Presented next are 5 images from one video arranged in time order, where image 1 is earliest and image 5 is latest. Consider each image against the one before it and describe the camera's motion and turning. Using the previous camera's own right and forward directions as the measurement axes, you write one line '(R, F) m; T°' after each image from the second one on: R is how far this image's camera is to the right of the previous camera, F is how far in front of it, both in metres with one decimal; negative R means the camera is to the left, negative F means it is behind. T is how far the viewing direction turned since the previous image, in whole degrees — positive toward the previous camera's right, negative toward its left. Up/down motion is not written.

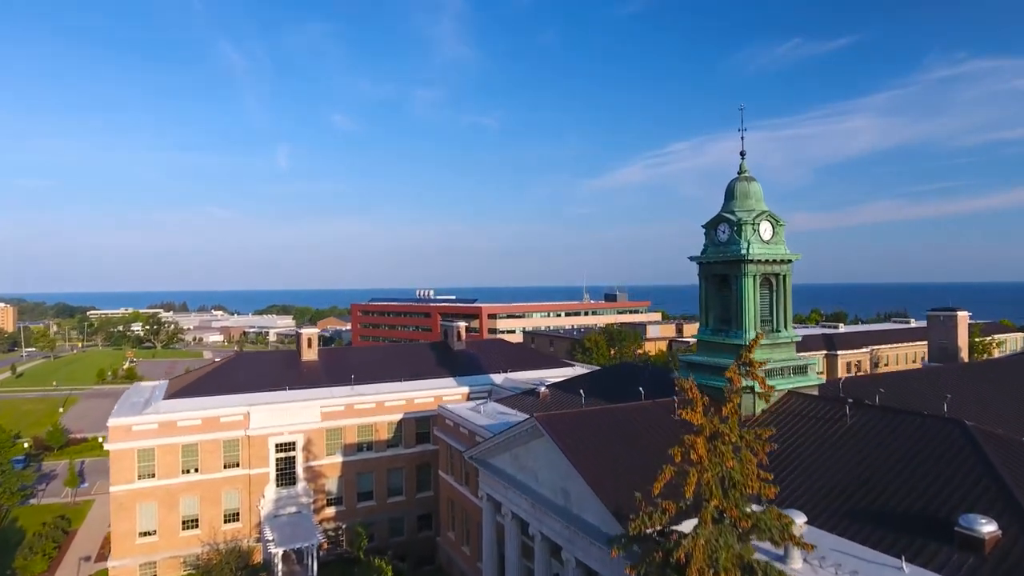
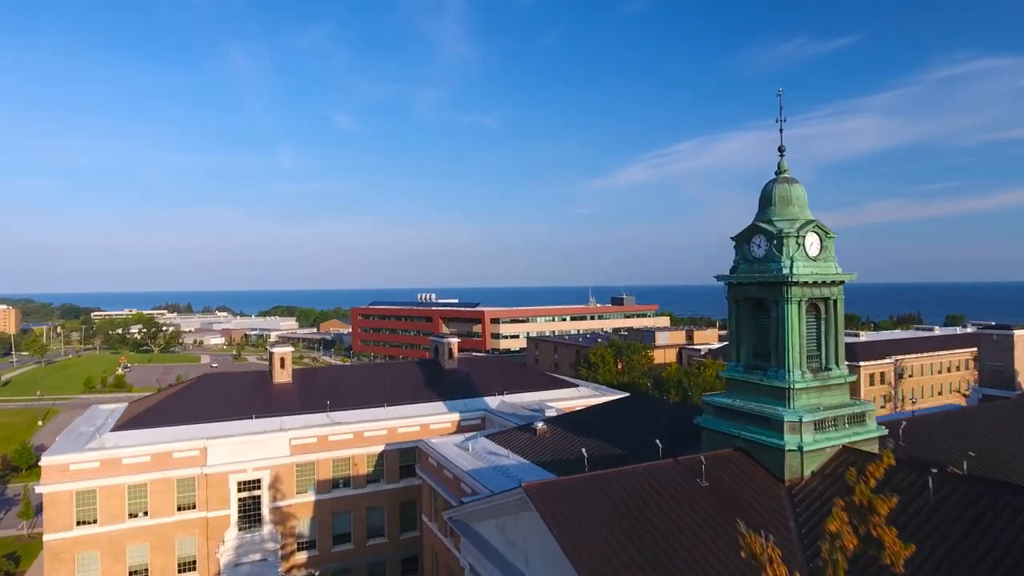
(+0.4, +2.9) m; -1°
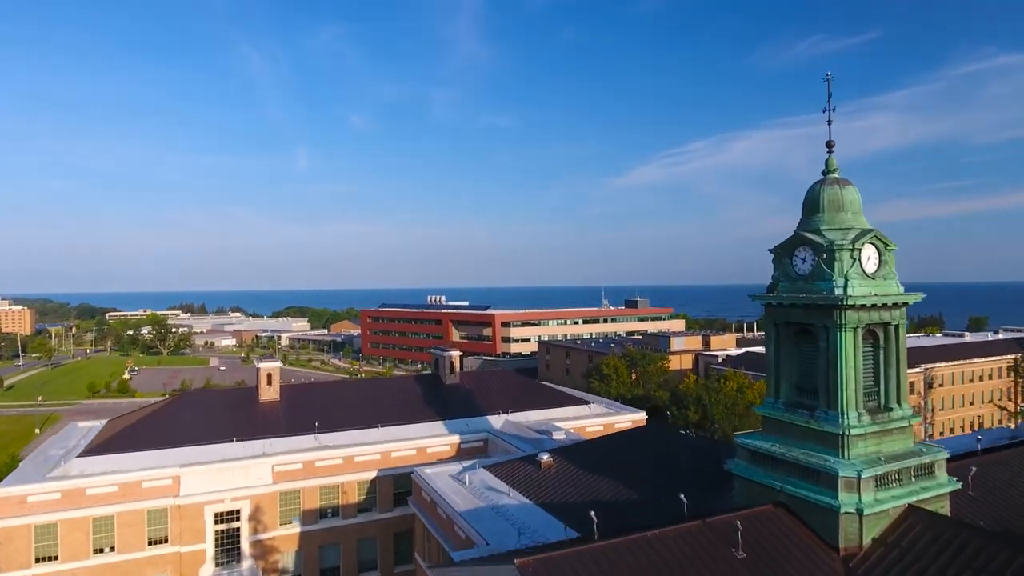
(+0.3, +2.0) m; -1°
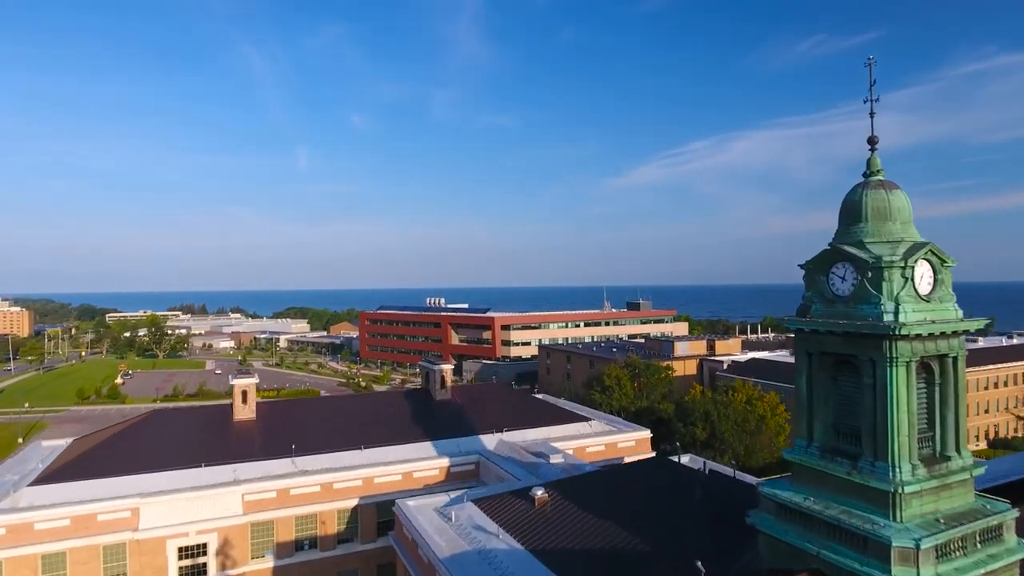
(+0.3, +1.7) m; 0°
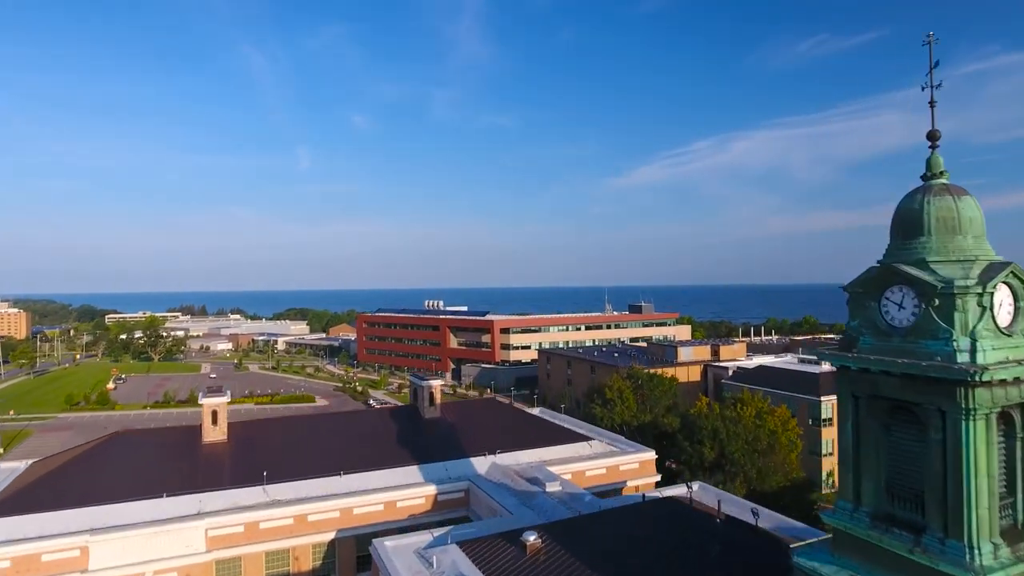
(+0.3, +1.7) m; 0°
